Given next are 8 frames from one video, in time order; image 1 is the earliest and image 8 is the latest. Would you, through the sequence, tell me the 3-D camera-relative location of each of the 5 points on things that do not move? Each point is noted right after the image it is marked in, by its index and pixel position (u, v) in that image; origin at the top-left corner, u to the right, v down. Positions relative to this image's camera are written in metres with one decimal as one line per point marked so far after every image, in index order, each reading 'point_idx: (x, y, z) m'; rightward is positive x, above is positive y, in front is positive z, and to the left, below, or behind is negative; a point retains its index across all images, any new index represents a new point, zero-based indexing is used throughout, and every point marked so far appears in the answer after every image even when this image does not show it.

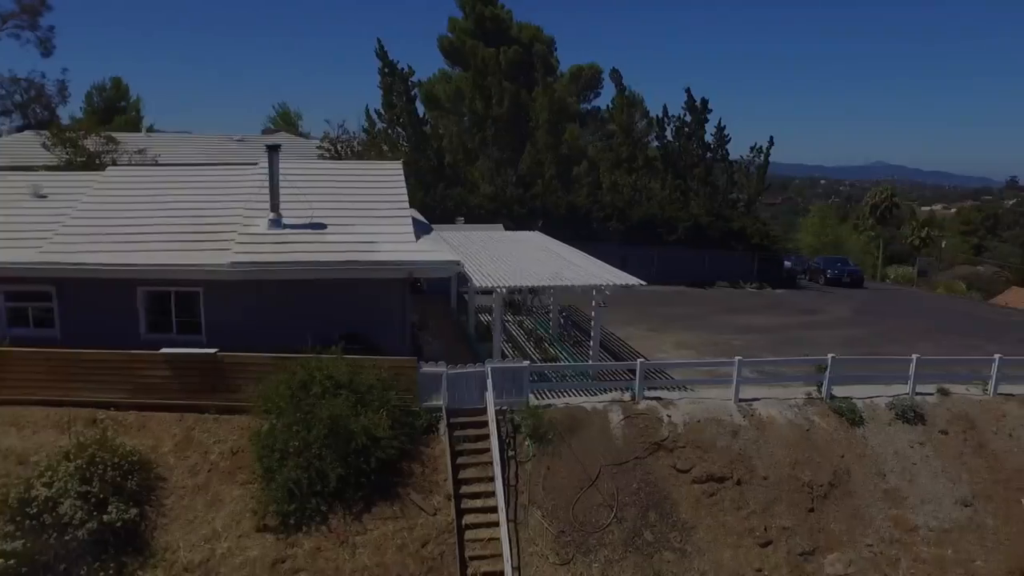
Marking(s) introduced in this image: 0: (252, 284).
0: (-5.2, +0.1, +14.5) m
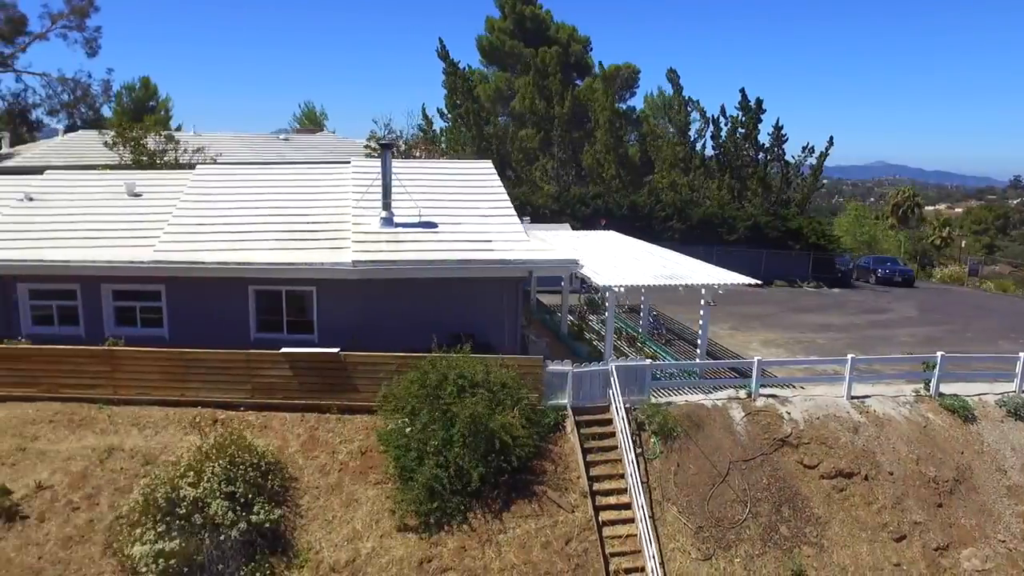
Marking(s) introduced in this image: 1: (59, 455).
0: (-2.8, +0.1, +14.5) m
1: (-8.3, -3.1, +13.1) m
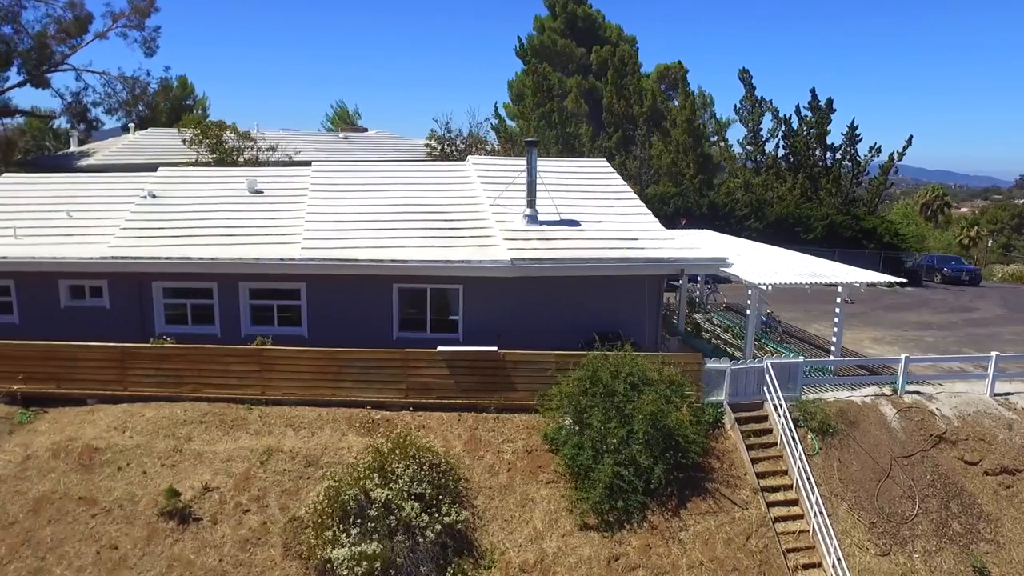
0: (+0.1, +0.1, +14.5) m
1: (-5.3, -3.0, +12.9) m
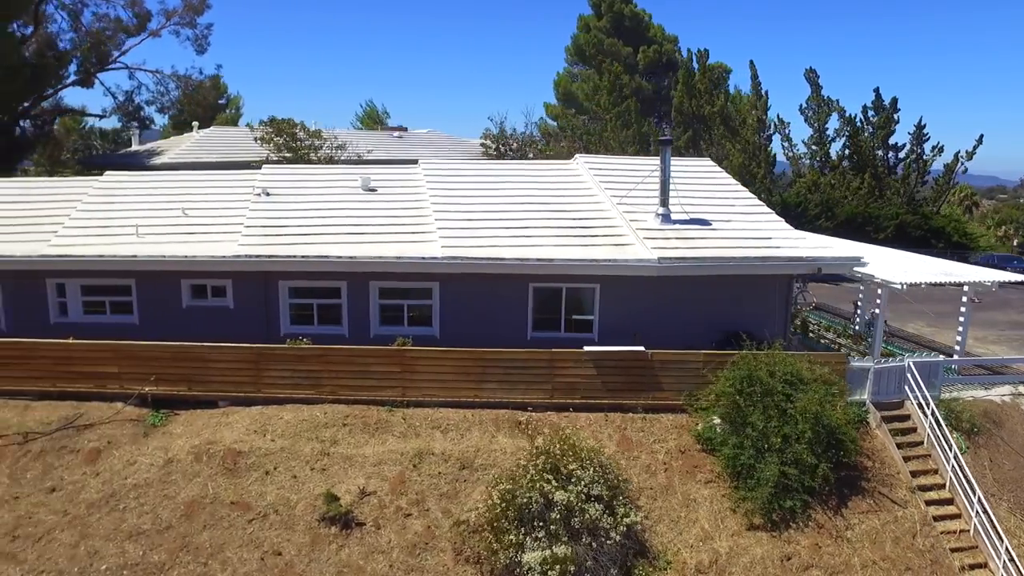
0: (+2.9, +0.1, +14.3) m
1: (-2.5, -3.0, +12.7) m
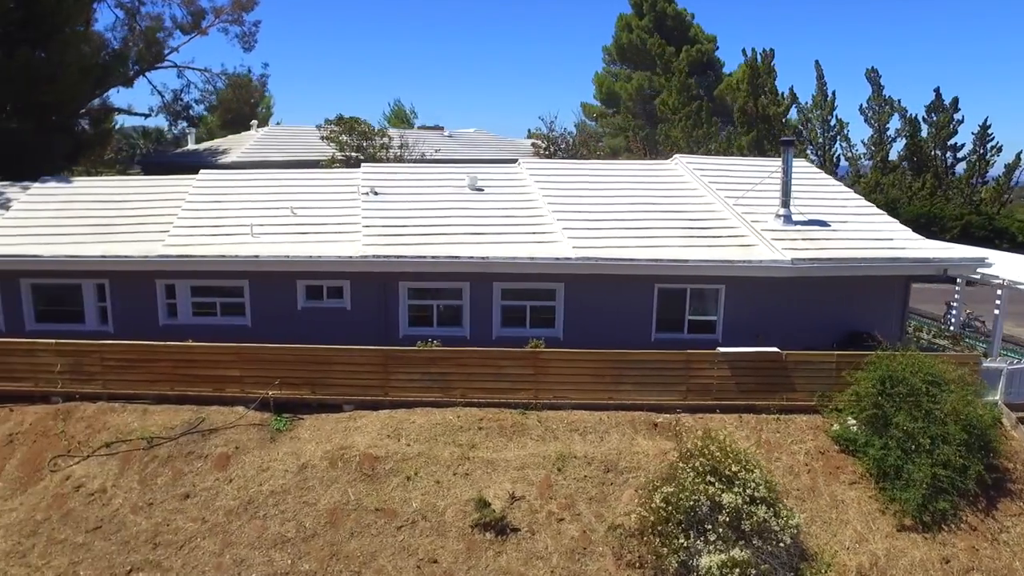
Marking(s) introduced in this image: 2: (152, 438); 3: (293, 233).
0: (+5.3, +0.1, +14.2) m
1: (0.0, -3.0, +12.5) m
2: (-6.5, -2.7, +13.0) m
3: (-4.4, +1.1, +14.4) m
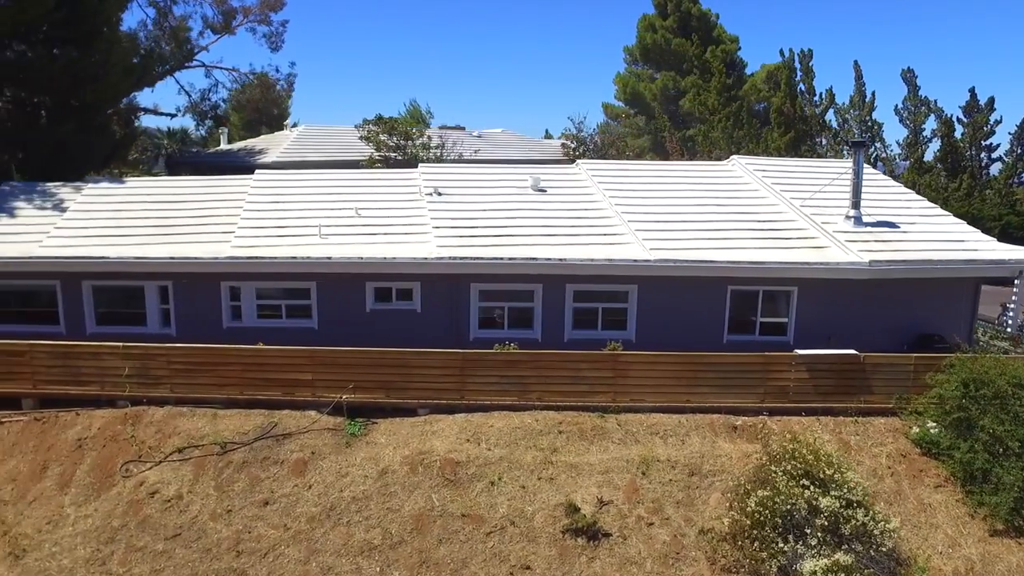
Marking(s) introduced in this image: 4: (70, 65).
0: (+6.7, +0.1, +14.1) m
1: (+1.4, -3.1, +12.3) m
2: (-5.1, -2.8, +12.8) m
3: (-3.0, +1.1, +14.2) m
4: (-12.4, +6.3, +20.3) m
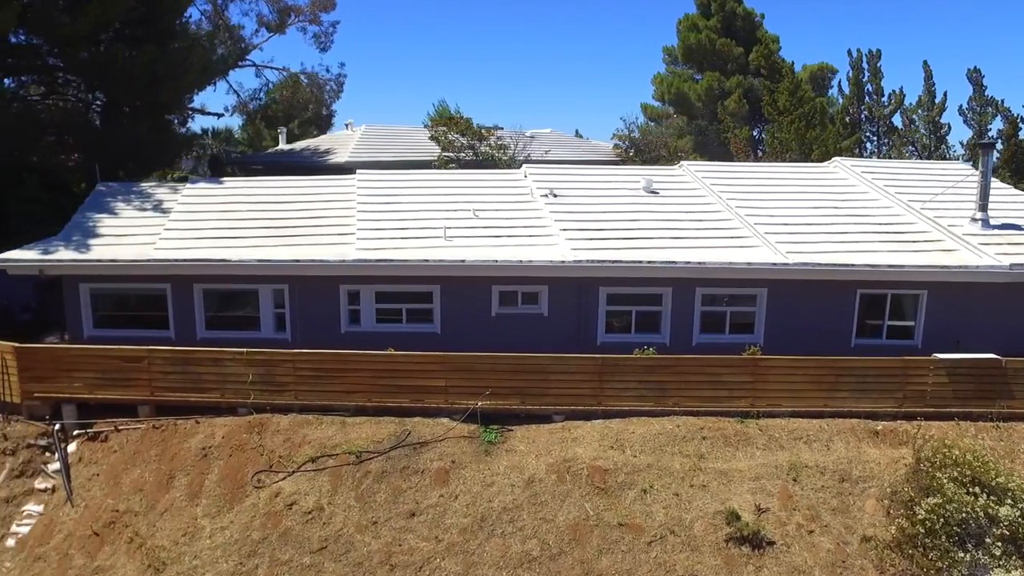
0: (+9.2, 0.0, +13.9) m
1: (+3.9, -3.1, +12.0) m
2: (-2.6, -2.8, +12.4) m
3: (-0.5, +1.0, +13.9) m
4: (-10.1, +6.2, +19.8) m
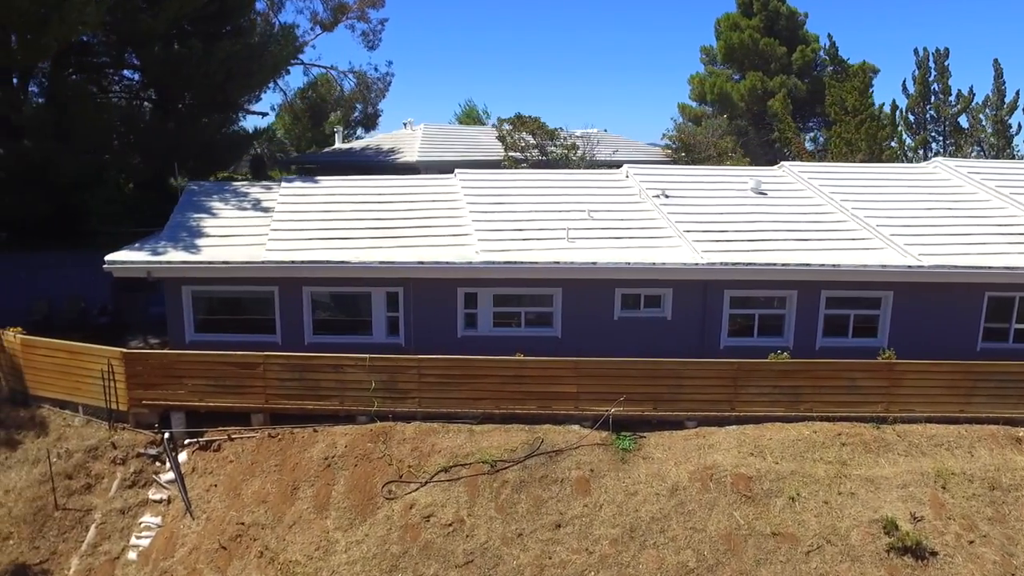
0: (+11.5, 0.0, +13.7) m
1: (+6.2, -3.2, +11.7) m
2: (-0.3, -2.9, +12.0) m
3: (+1.8, +1.0, +13.5) m
4: (-7.9, +6.1, +19.3) m
